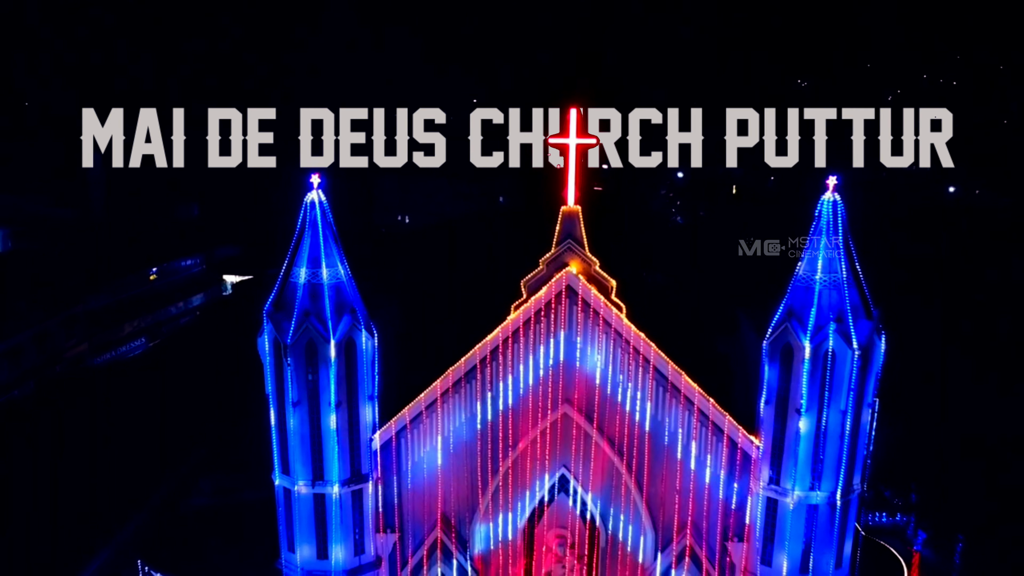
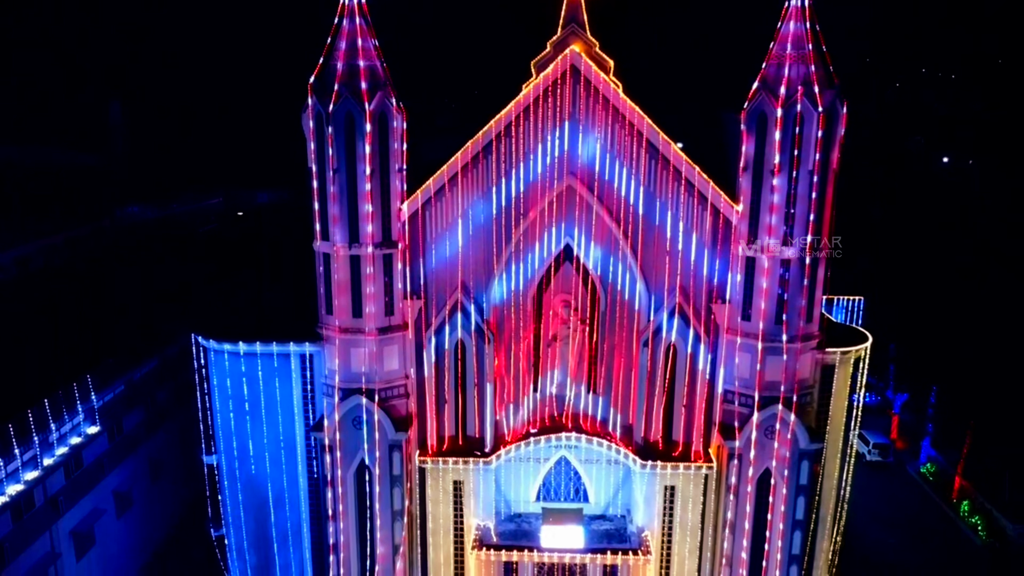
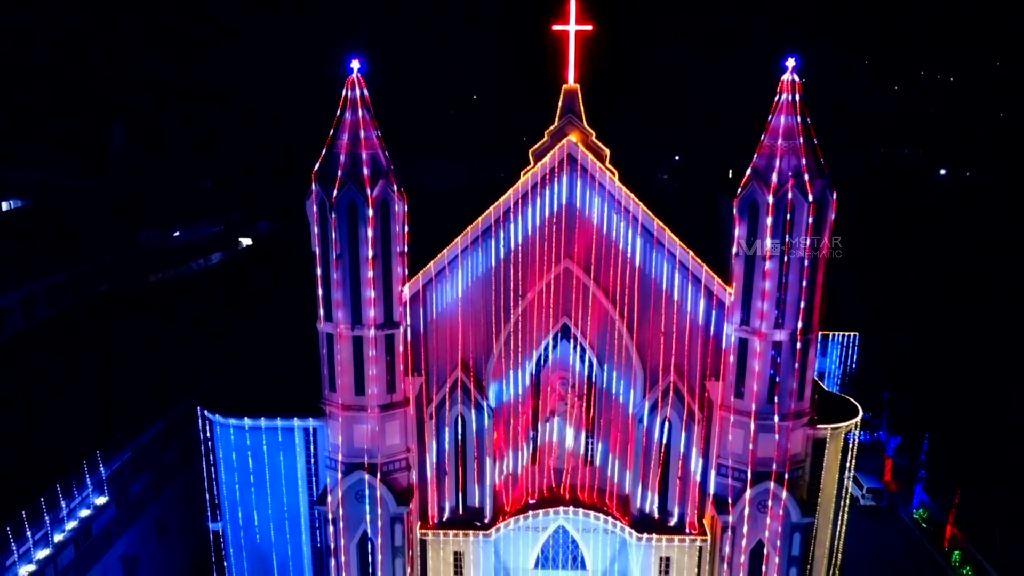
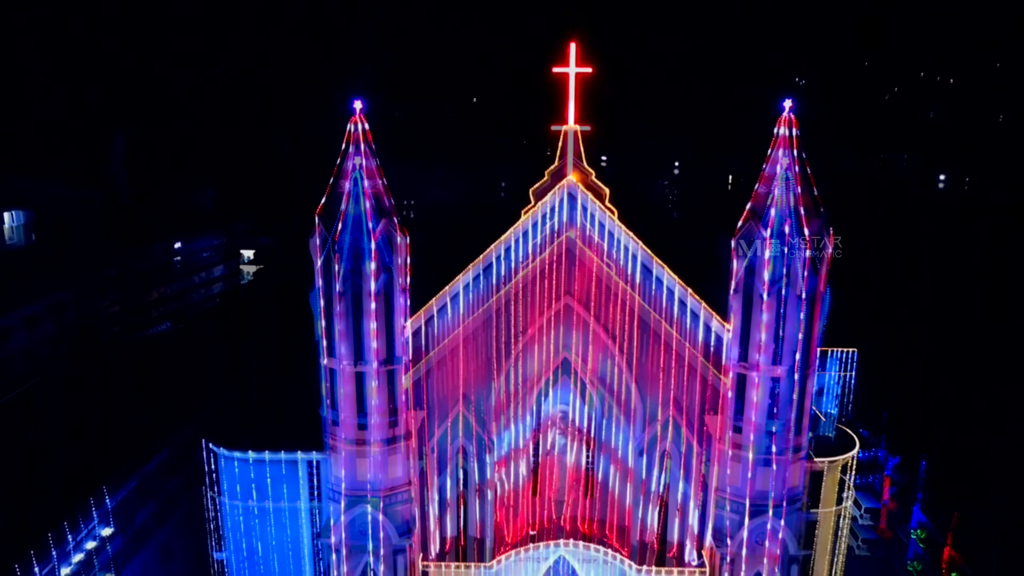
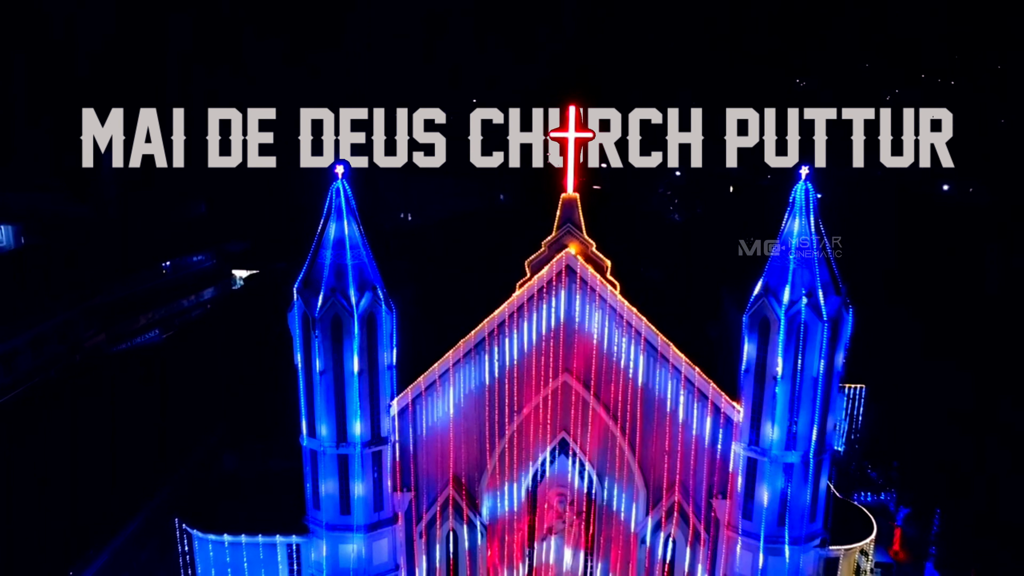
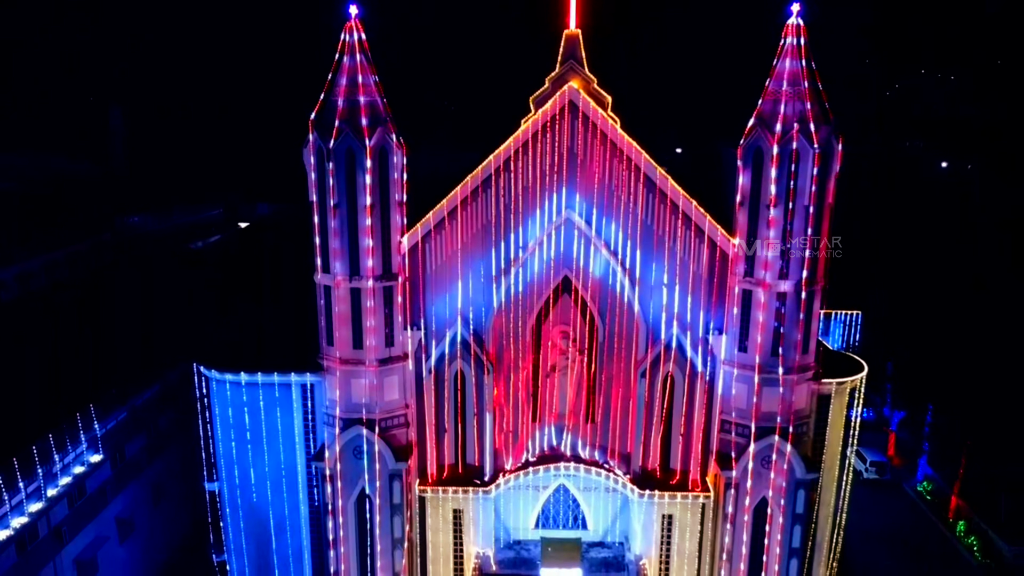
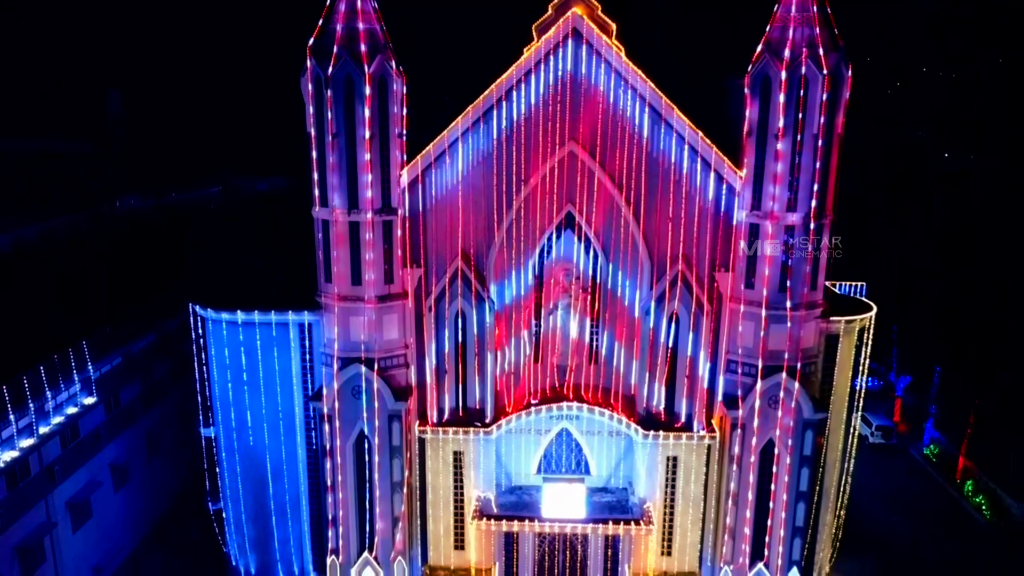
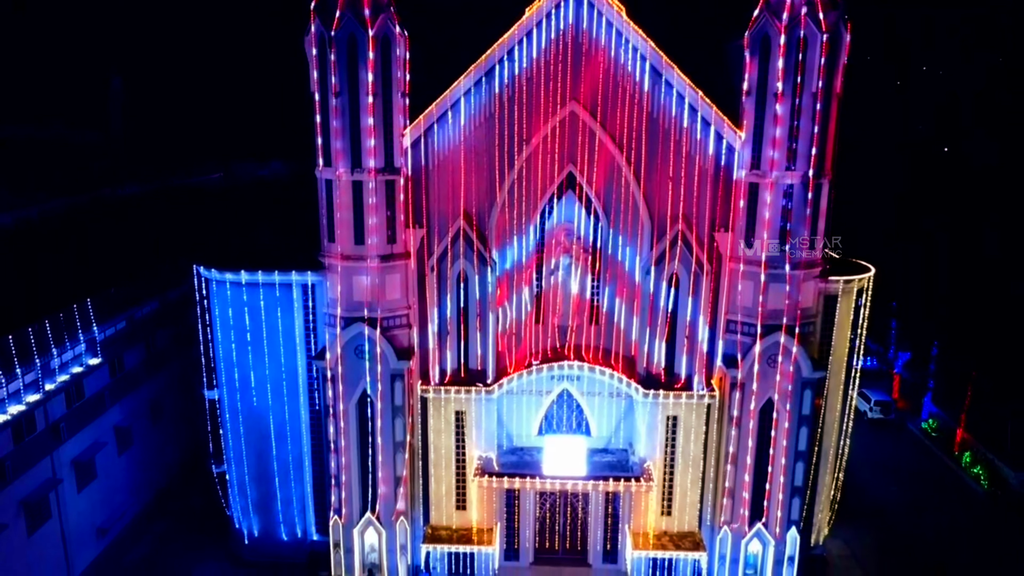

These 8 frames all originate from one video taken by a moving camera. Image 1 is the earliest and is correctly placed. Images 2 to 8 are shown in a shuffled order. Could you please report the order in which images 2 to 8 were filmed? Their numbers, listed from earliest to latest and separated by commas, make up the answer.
5, 4, 3, 6, 2, 7, 8
